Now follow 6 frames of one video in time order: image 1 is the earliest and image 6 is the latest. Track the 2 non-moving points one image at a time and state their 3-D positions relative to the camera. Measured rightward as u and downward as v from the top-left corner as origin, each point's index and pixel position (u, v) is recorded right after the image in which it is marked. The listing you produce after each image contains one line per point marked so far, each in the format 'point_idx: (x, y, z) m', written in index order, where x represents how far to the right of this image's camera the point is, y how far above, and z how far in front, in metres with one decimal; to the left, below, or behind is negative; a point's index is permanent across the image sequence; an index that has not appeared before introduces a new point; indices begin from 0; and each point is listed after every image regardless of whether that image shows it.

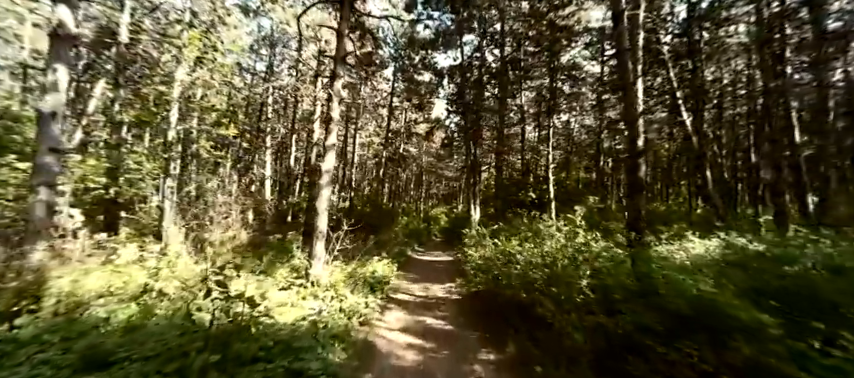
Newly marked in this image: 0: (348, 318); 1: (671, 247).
0: (-1.3, -2.1, +5.4) m
1: (+4.2, -1.0, +5.6) m
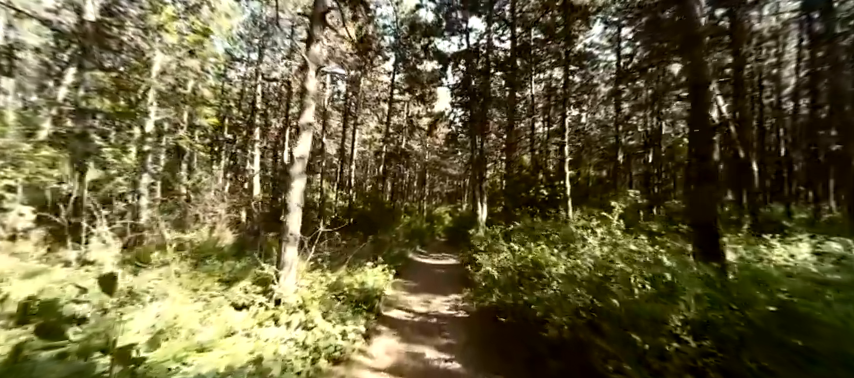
0: (-1.3, -2.0, +4.1) m
1: (+4.2, -0.9, +4.2) m
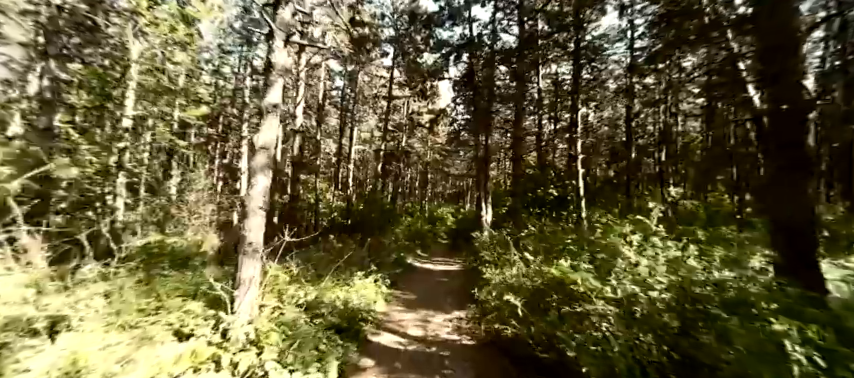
0: (-1.4, -2.0, +3.1) m
1: (+4.1, -0.8, +3.2) m
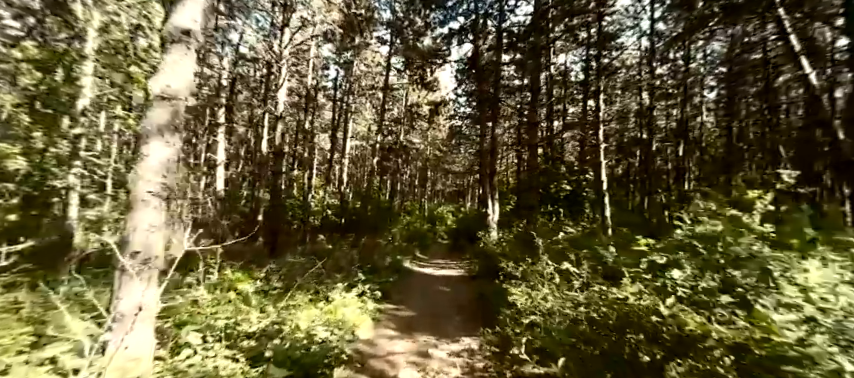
0: (-1.4, -1.8, +1.7) m
1: (+4.1, -0.7, +1.8) m
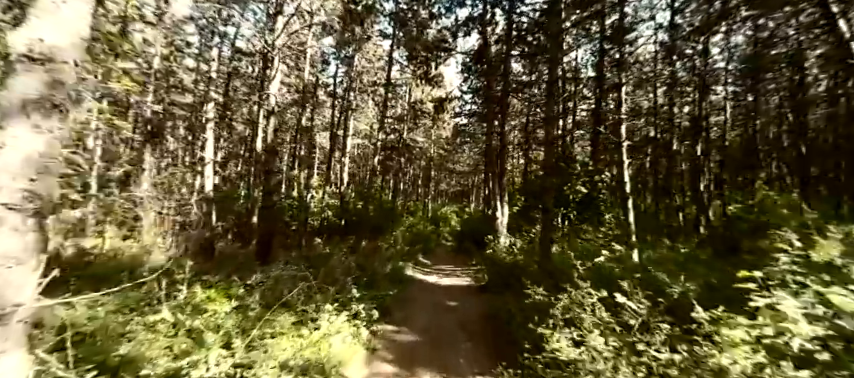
0: (-1.4, -1.9, +0.9) m
1: (+4.2, -0.8, +0.9) m
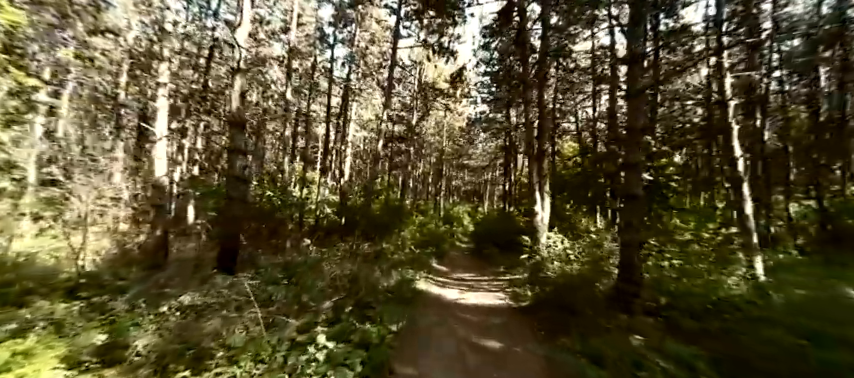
0: (-1.2, -1.5, -1.6) m
1: (+4.3, -0.4, -1.7) m
